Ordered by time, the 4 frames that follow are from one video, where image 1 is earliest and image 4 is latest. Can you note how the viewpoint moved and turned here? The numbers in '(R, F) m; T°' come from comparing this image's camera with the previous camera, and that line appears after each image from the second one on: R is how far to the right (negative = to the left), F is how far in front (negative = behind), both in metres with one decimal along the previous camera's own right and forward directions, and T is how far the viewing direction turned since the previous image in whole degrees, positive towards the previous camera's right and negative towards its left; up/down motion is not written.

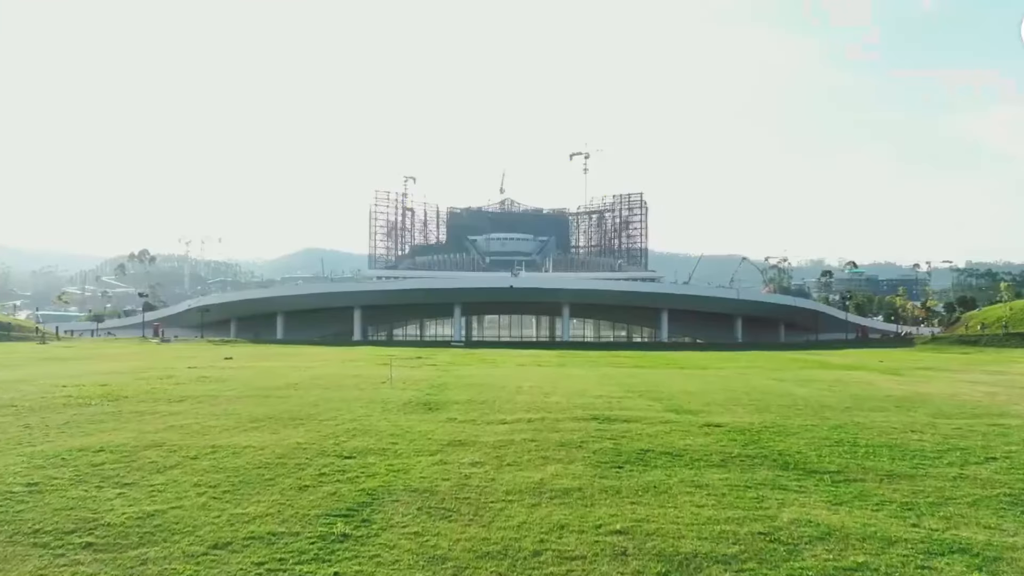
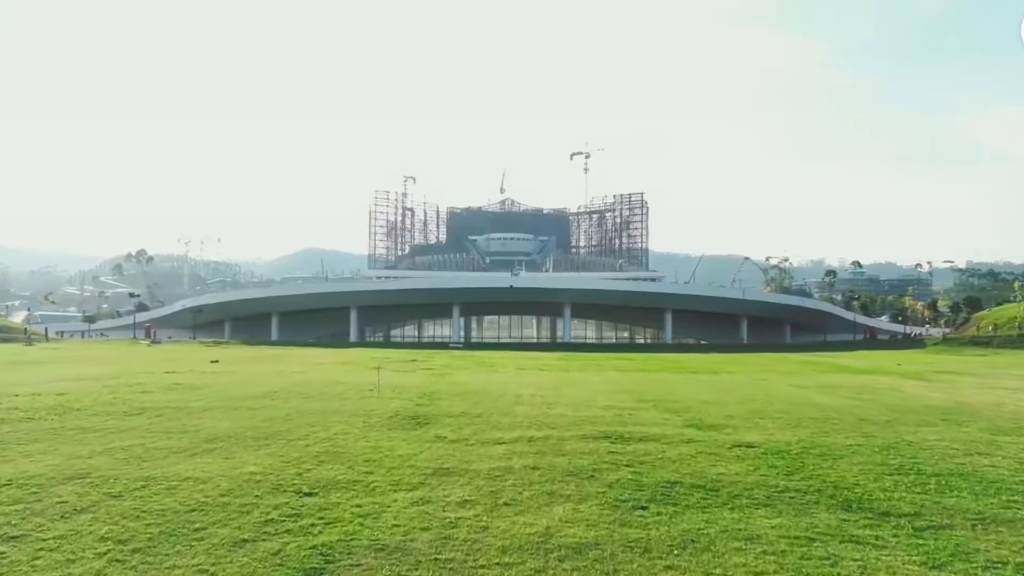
(0.0, +1.2) m; 0°
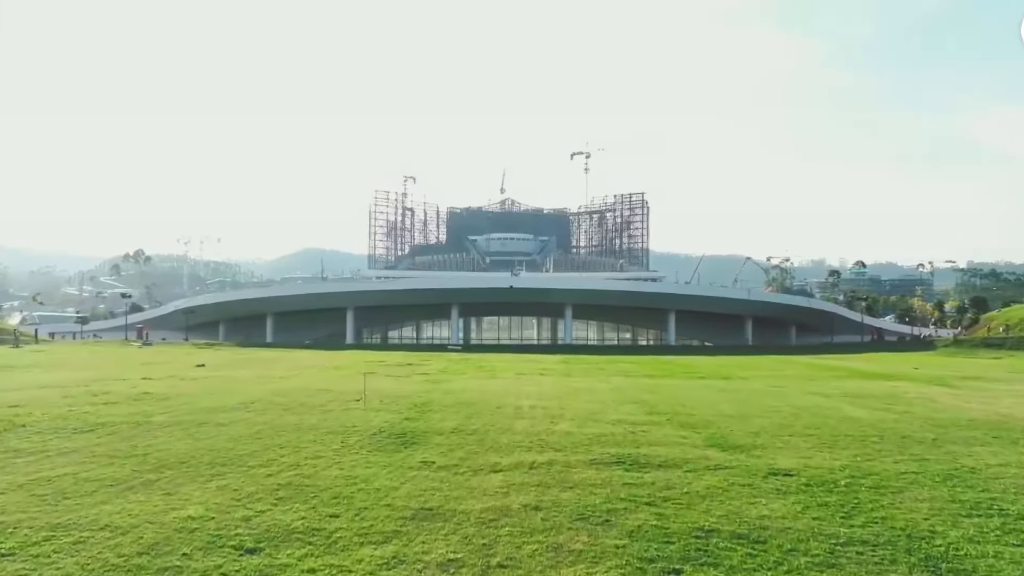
(0.0, +1.1) m; 0°
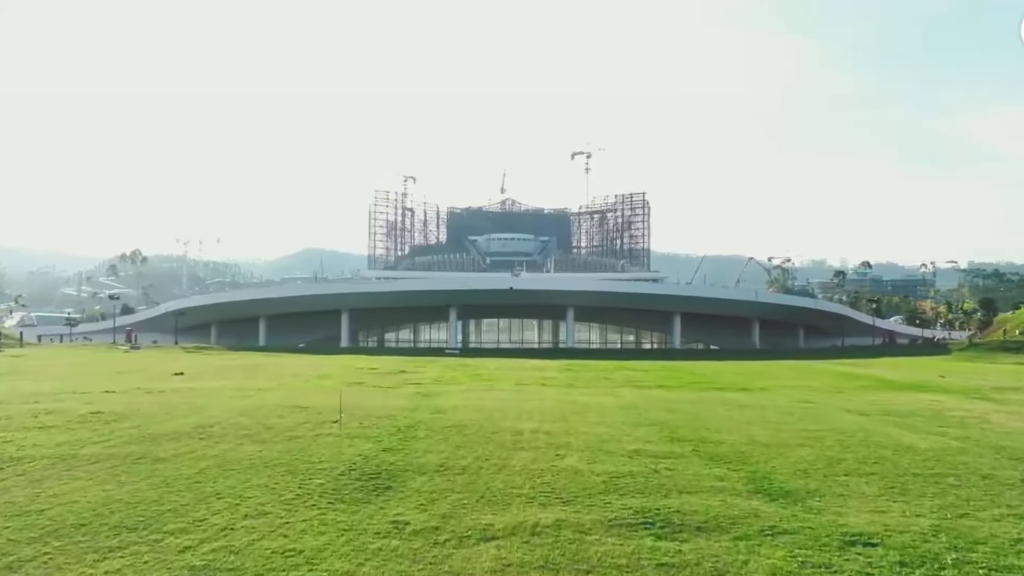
(0.0, +1.5) m; 0°
